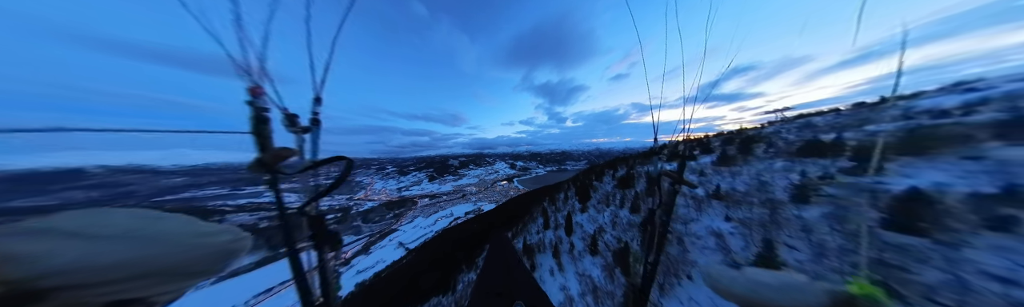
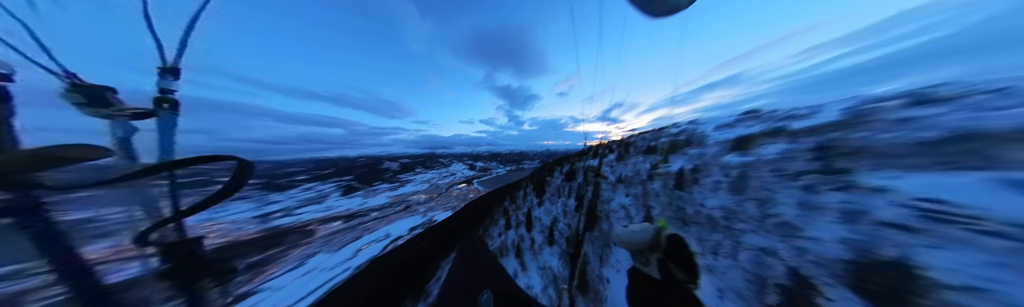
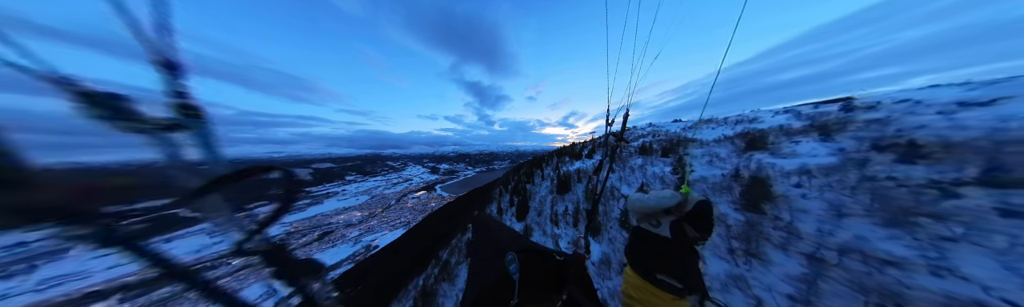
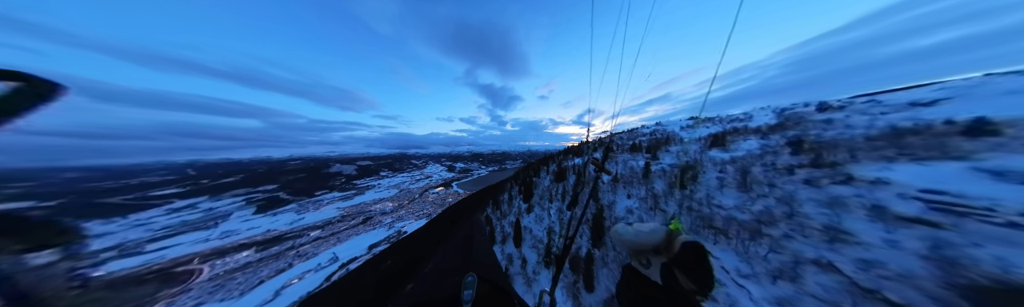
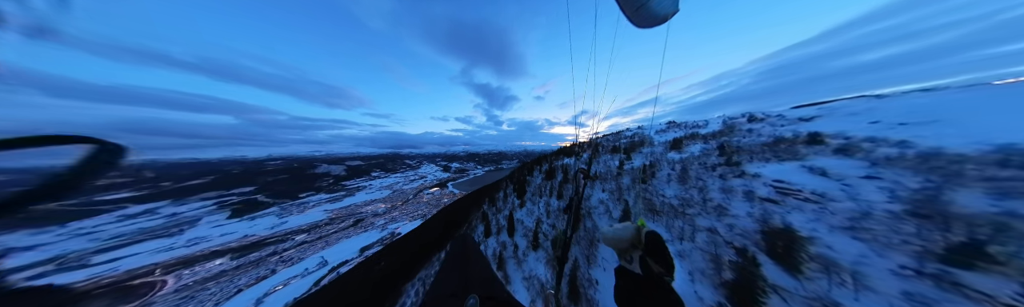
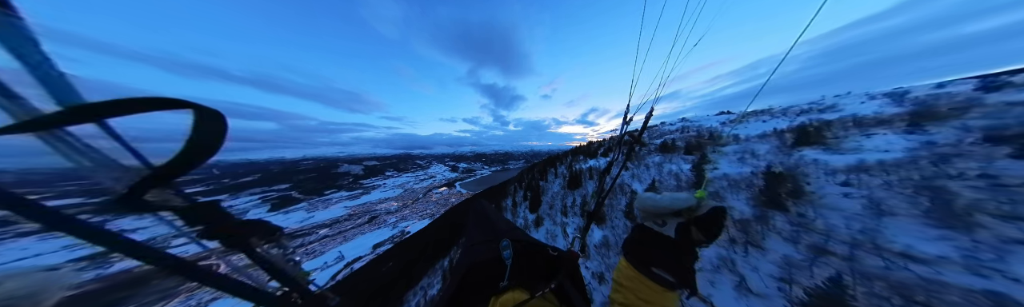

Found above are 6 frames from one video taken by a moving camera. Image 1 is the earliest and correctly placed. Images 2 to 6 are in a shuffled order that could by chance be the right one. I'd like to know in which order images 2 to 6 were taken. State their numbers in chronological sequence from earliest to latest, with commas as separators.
2, 5, 4, 6, 3
